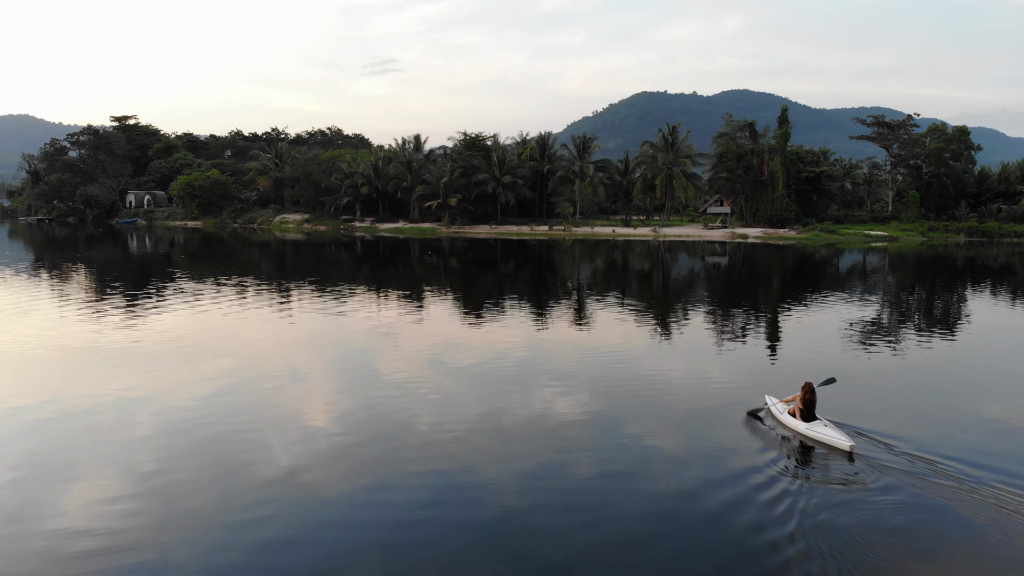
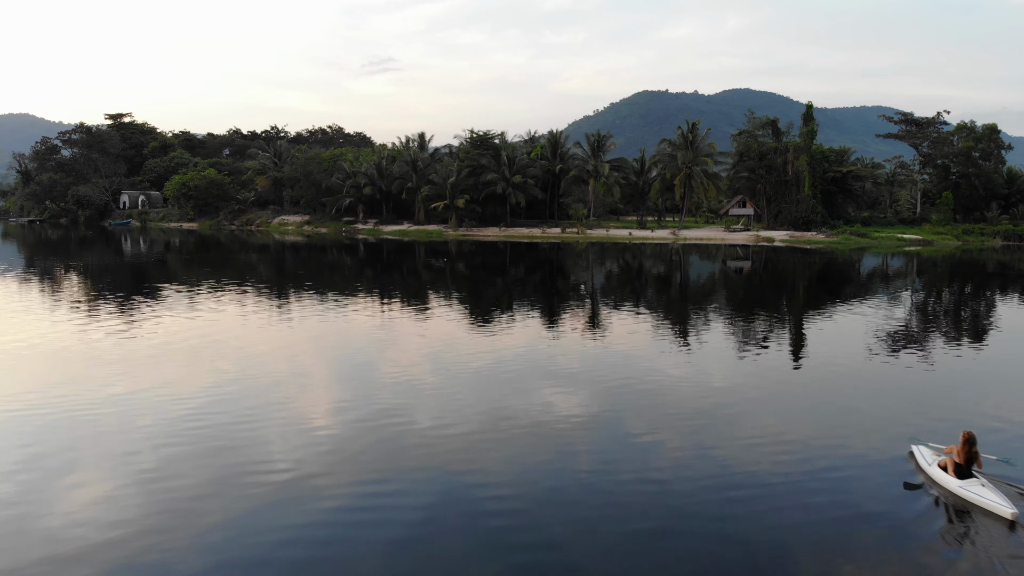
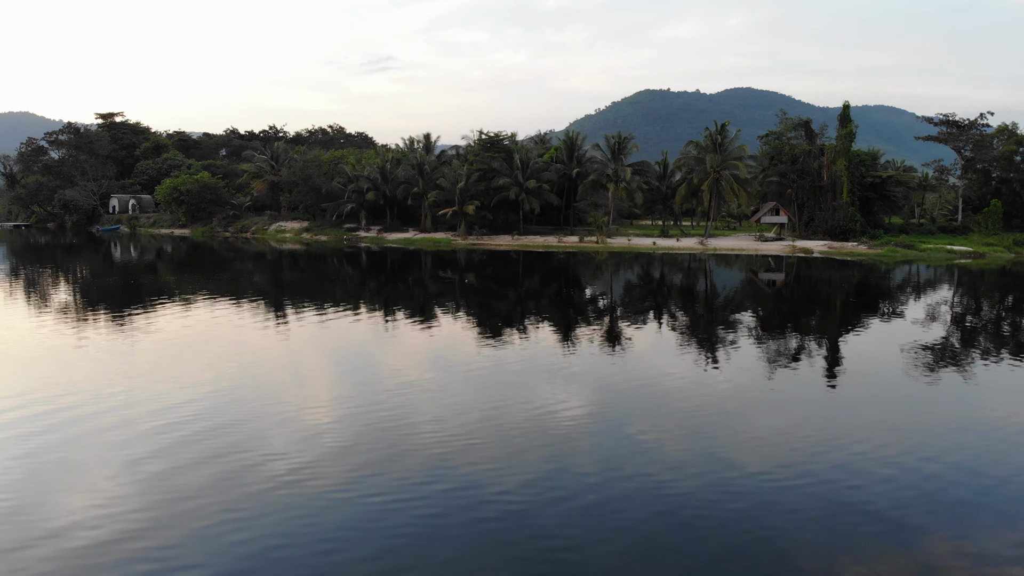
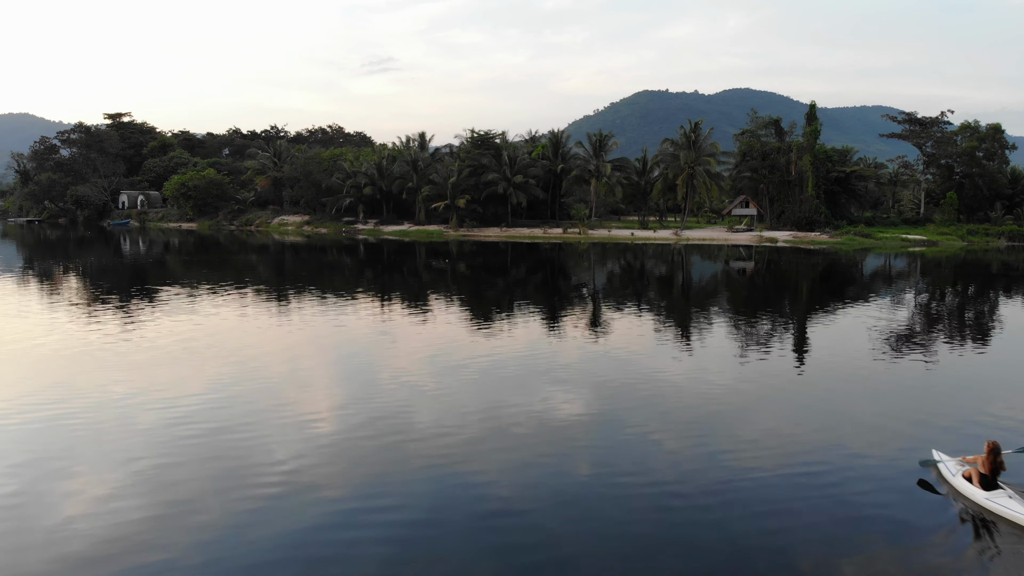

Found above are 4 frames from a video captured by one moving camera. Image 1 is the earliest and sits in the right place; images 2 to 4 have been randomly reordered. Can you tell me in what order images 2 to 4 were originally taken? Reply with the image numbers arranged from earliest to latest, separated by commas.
2, 4, 3
